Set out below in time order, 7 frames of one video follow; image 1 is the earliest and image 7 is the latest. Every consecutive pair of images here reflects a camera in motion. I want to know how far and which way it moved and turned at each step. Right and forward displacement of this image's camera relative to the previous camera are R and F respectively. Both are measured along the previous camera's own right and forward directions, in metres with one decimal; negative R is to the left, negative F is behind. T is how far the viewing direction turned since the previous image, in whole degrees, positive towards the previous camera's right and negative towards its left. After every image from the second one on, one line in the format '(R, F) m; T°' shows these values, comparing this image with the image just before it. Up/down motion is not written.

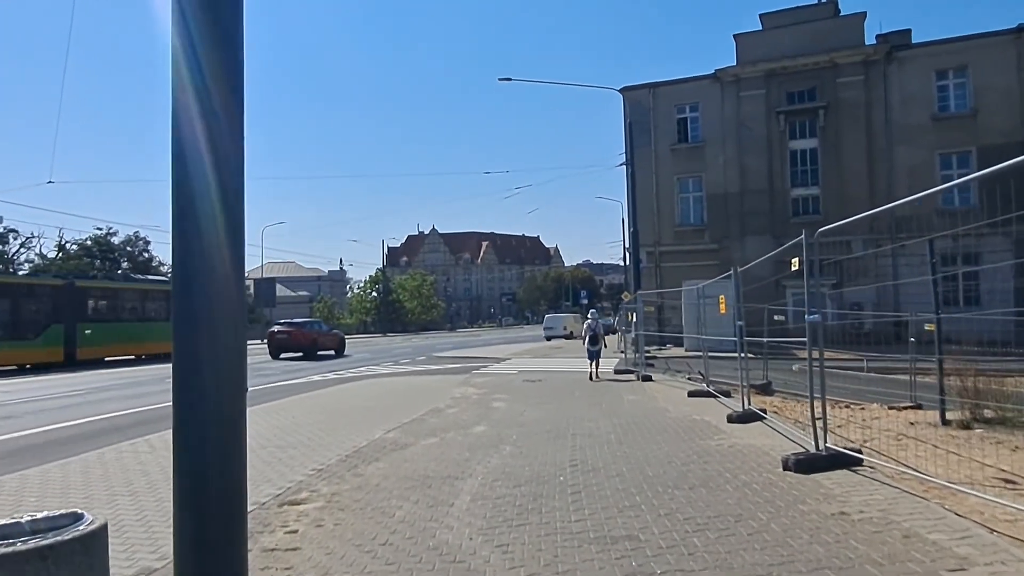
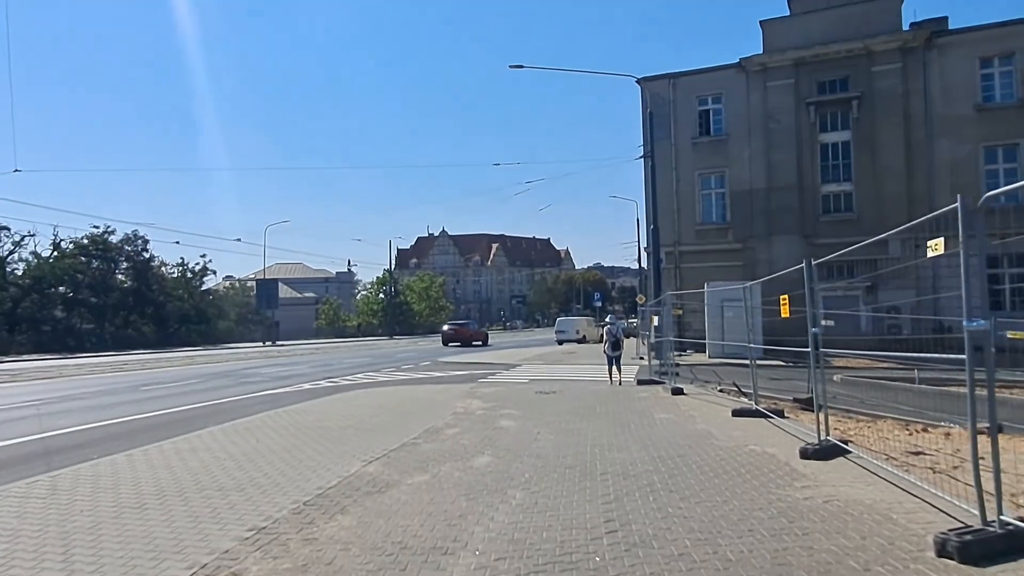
(0.0, +2.4) m; -1°
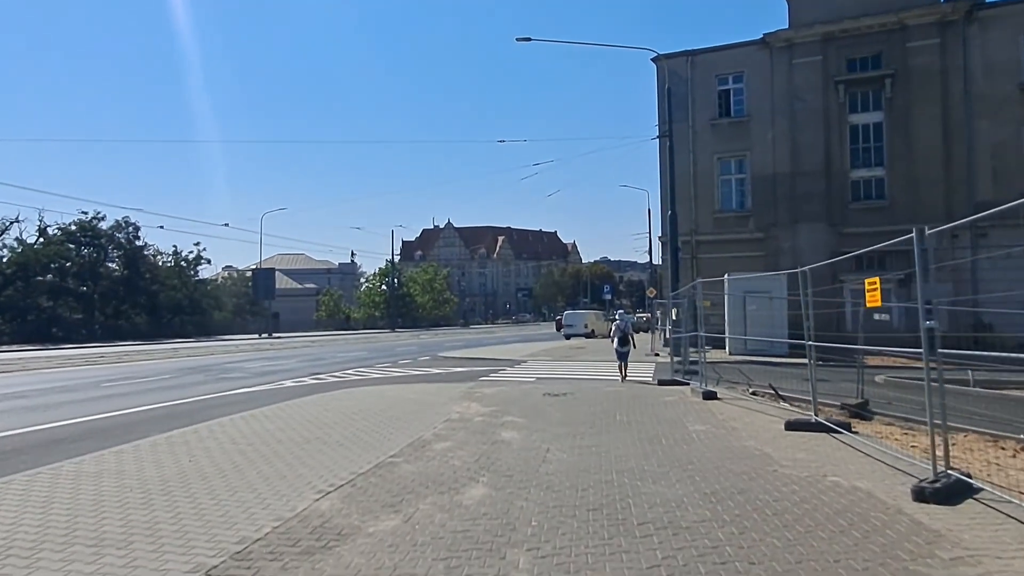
(0.0, +2.4) m; 0°
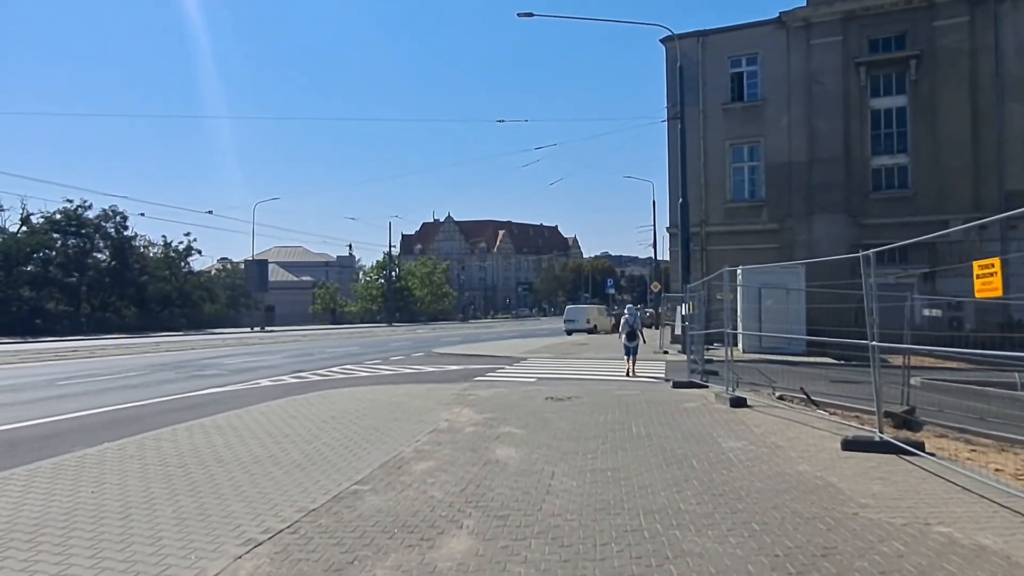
(0.0, +2.0) m; 0°
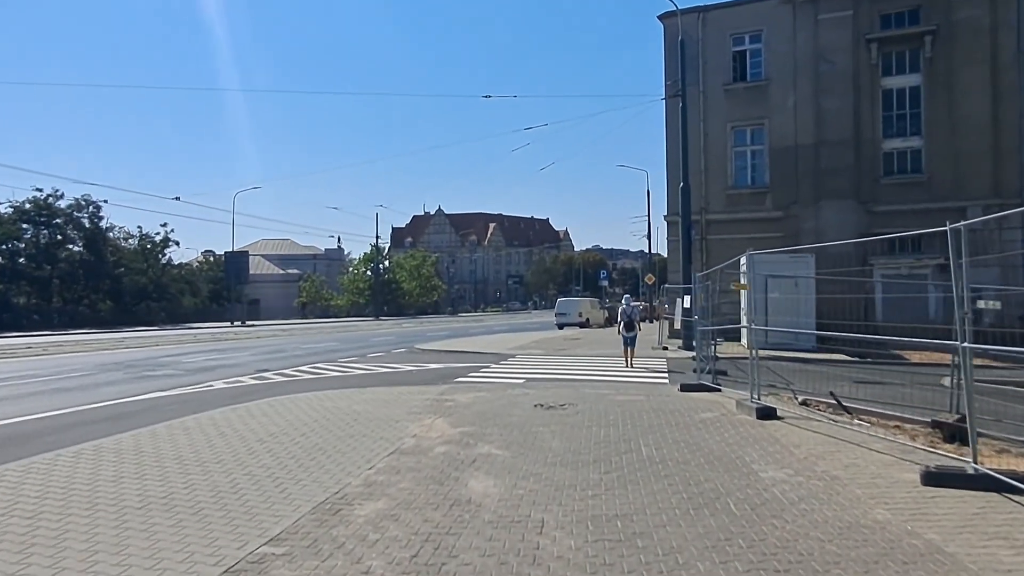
(+0.1, +2.2) m; +1°
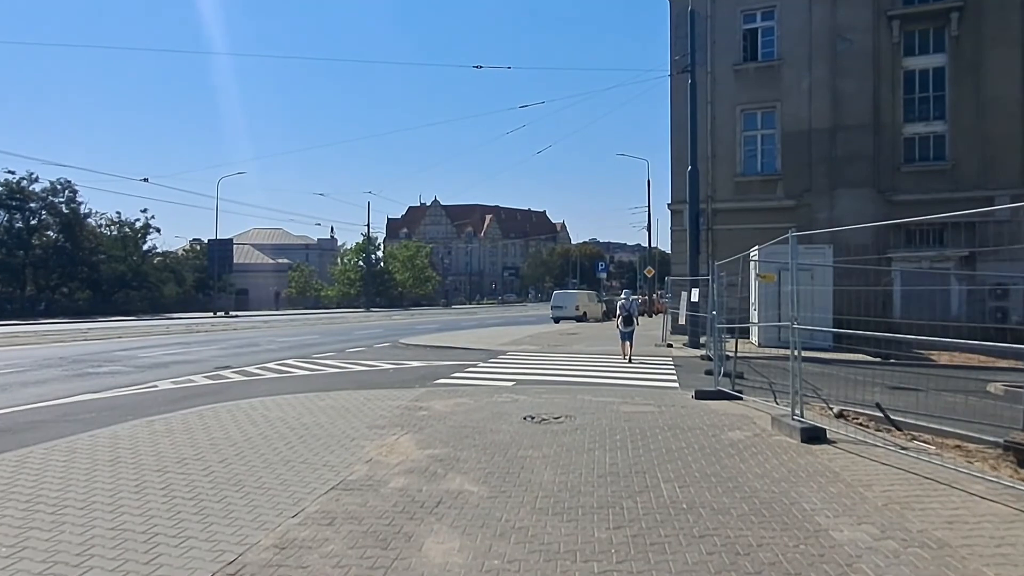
(+0.1, +2.1) m; 0°
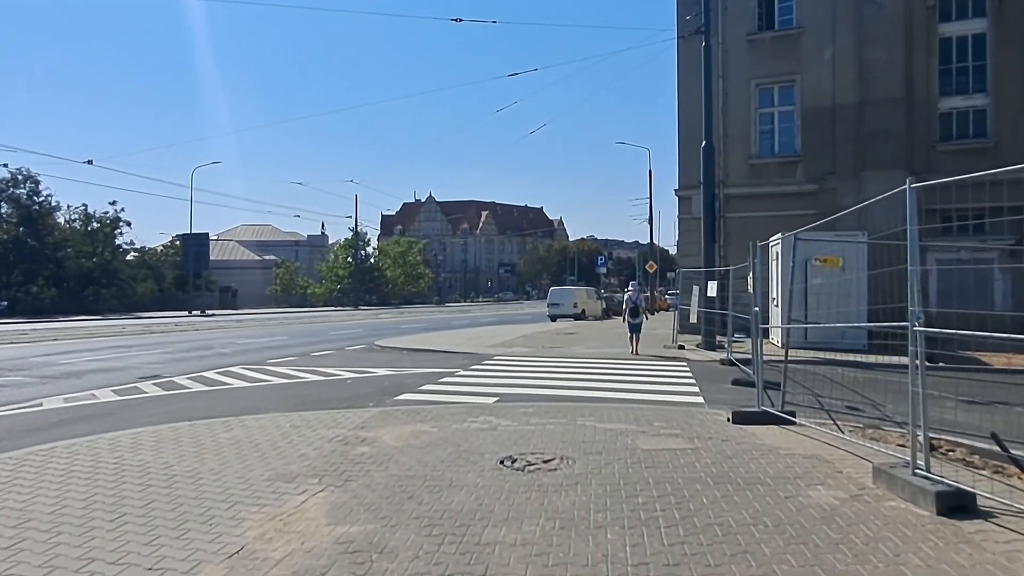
(+0.2, +3.1) m; 0°
